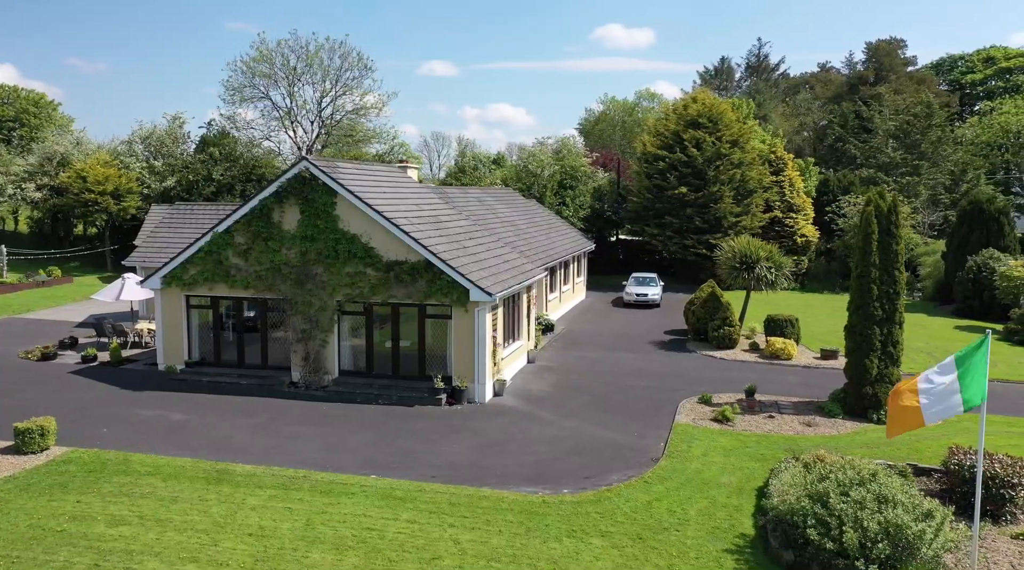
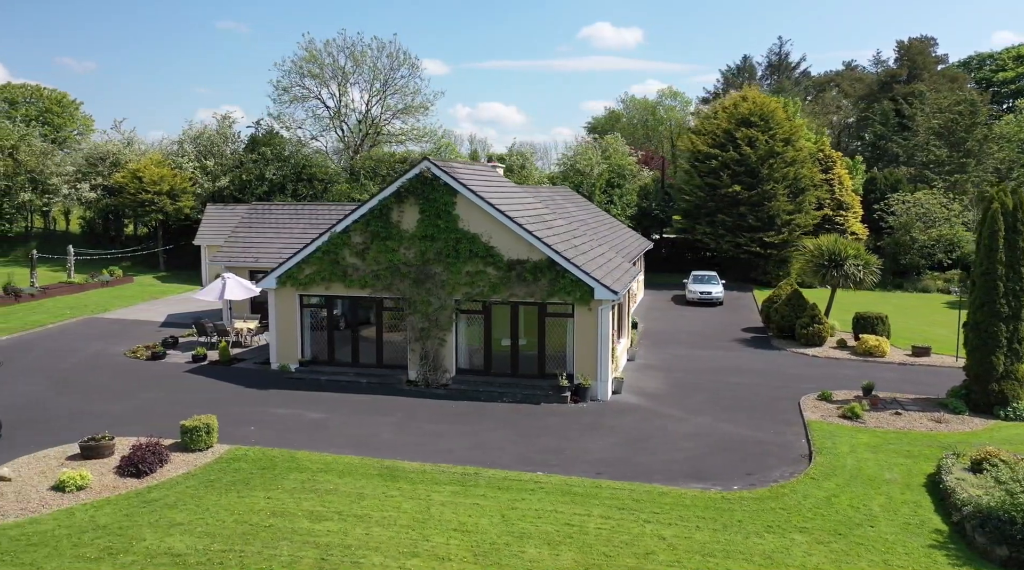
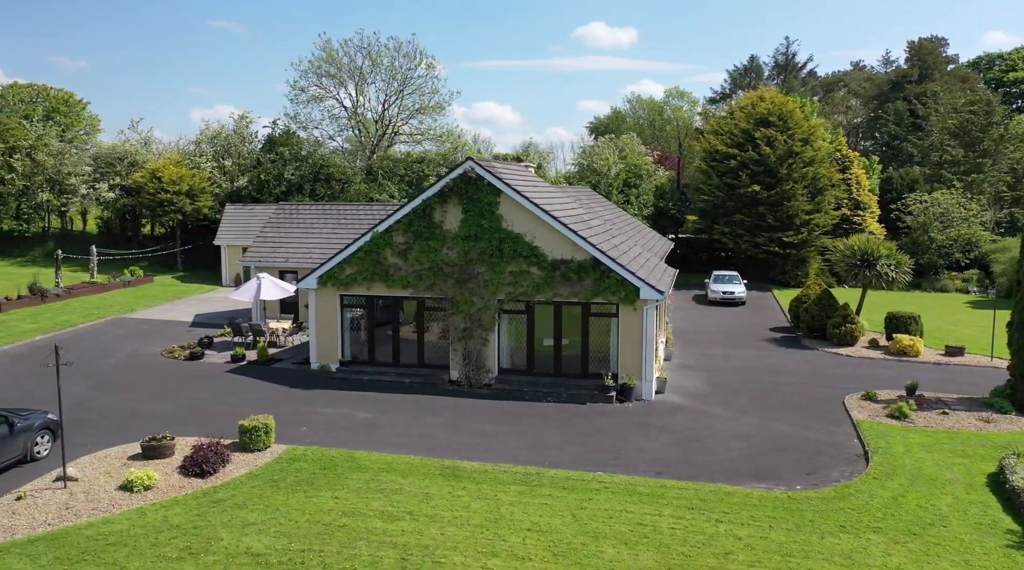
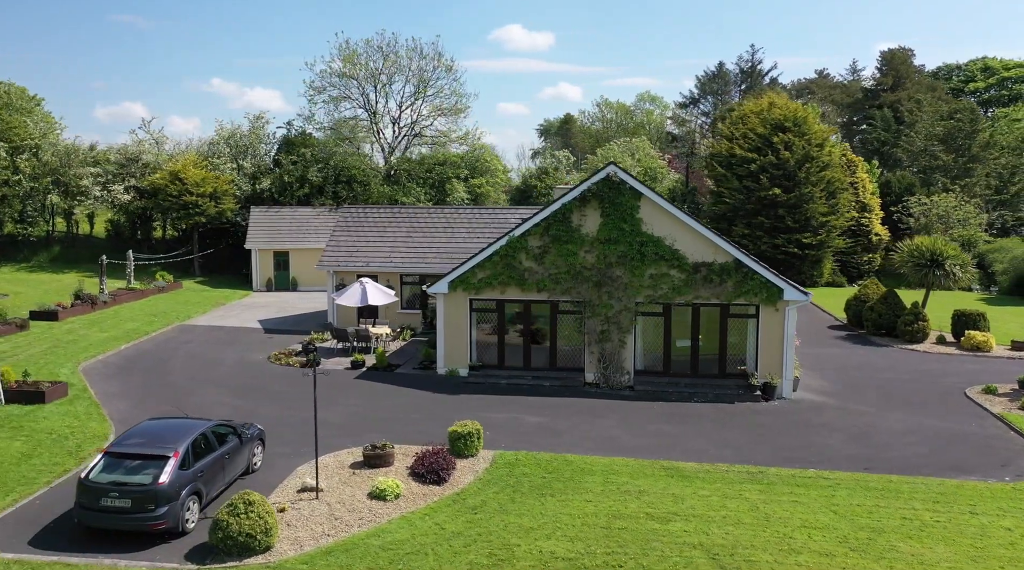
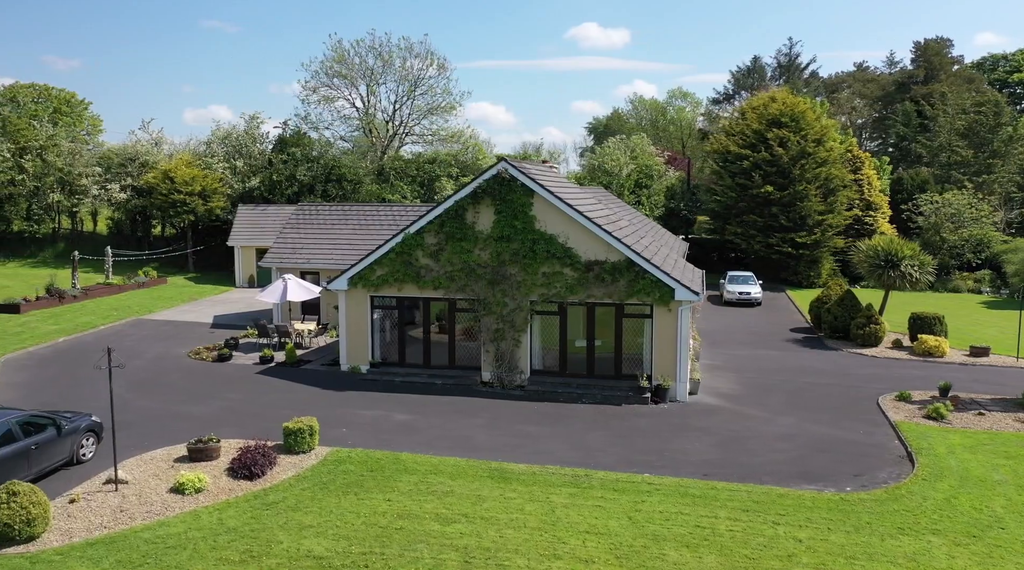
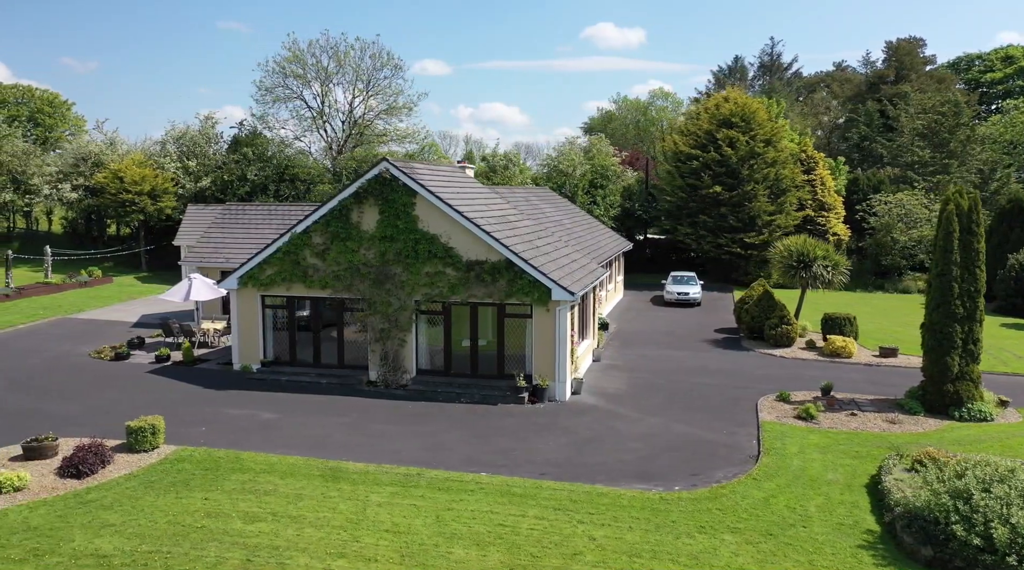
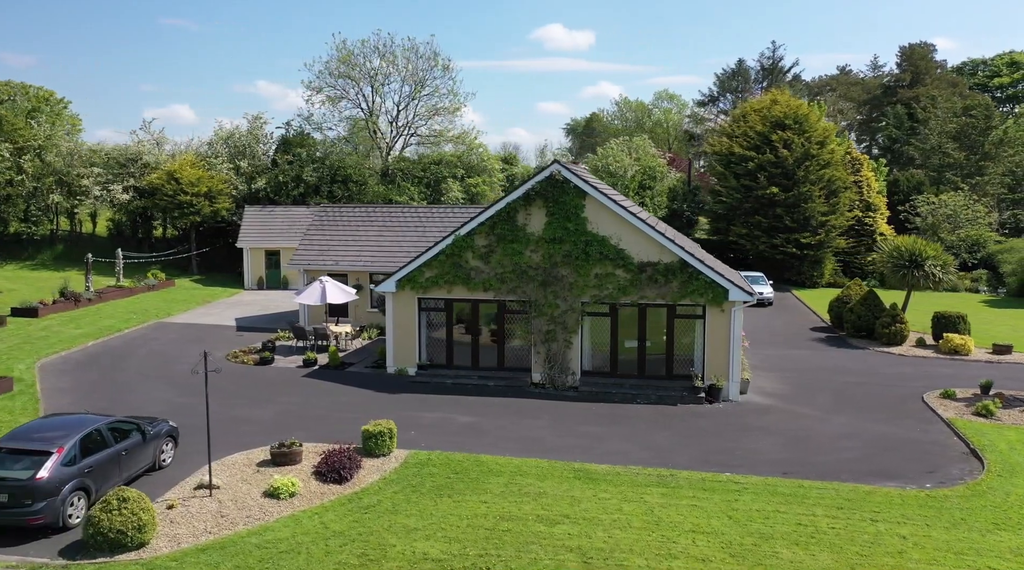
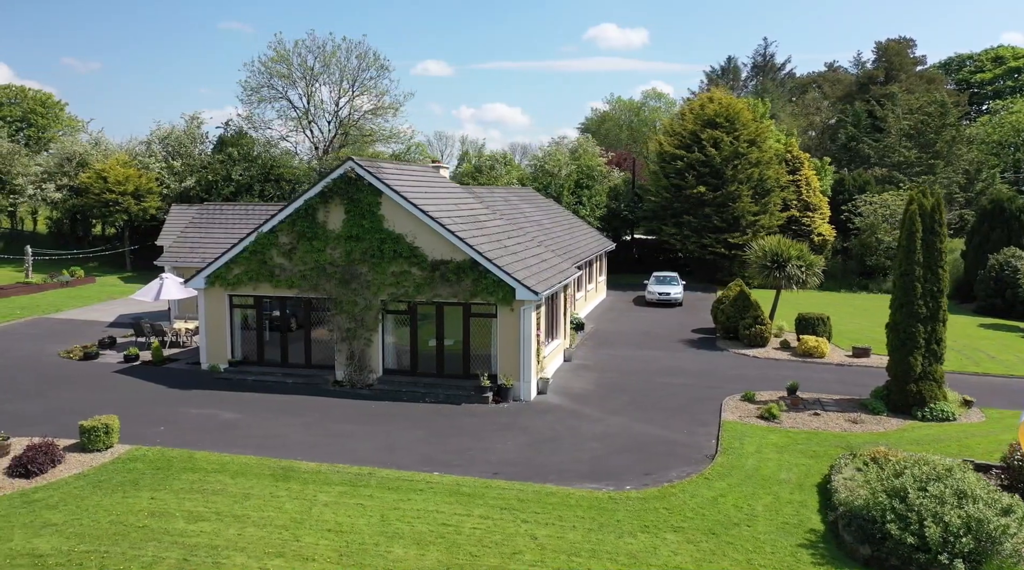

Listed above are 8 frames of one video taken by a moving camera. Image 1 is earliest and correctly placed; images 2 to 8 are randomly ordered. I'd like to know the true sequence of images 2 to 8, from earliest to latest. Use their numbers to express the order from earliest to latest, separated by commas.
8, 6, 2, 3, 5, 7, 4
